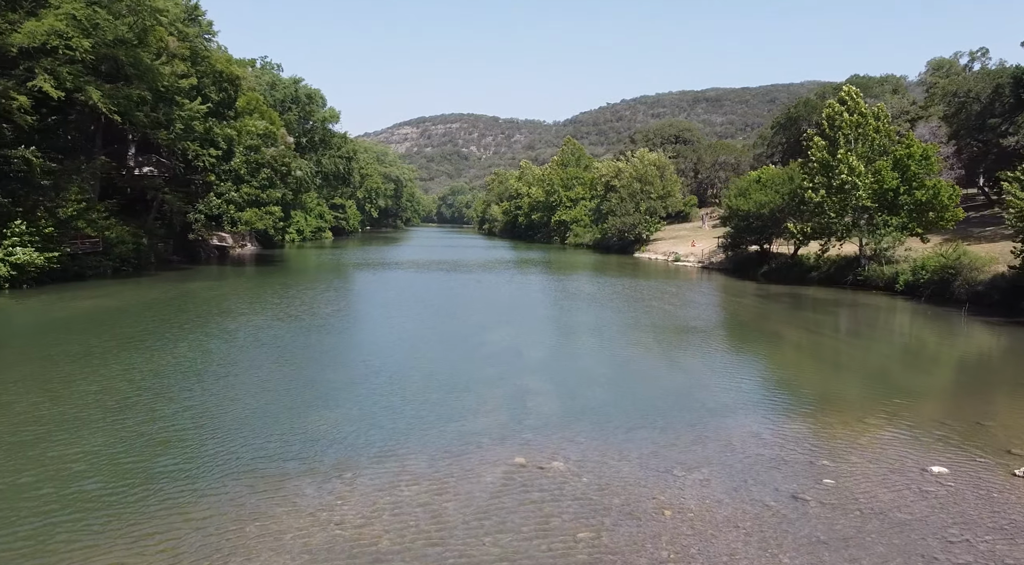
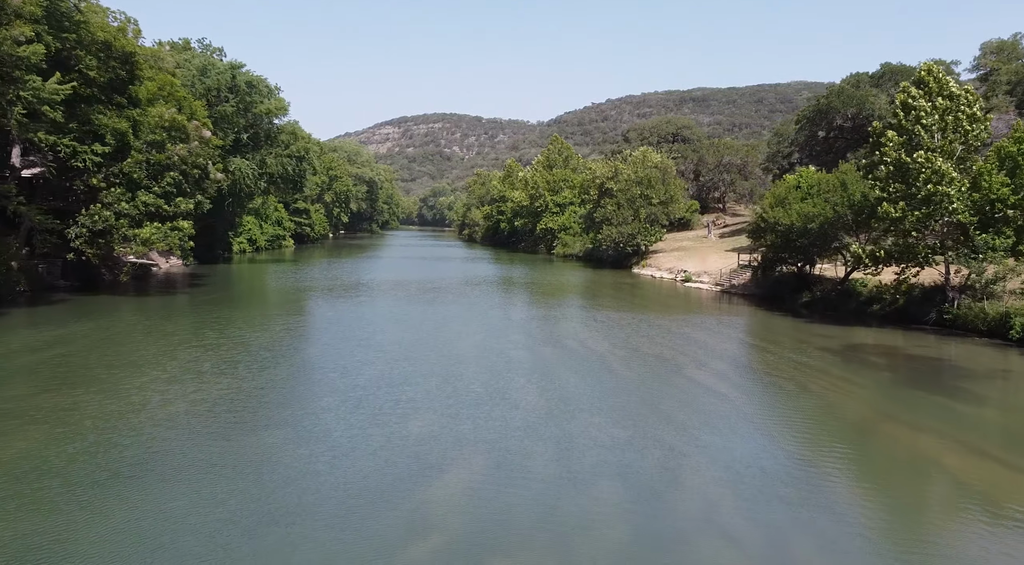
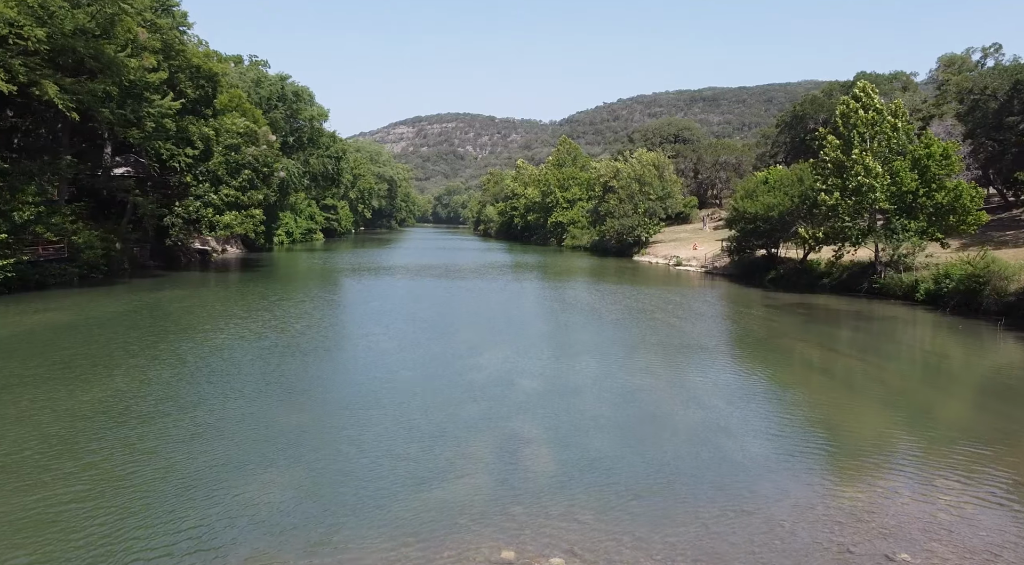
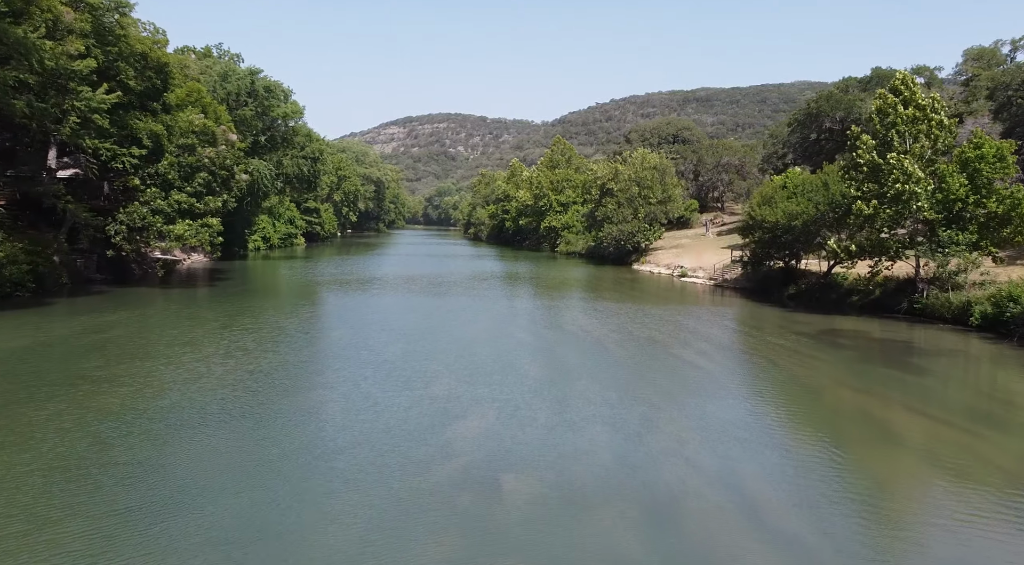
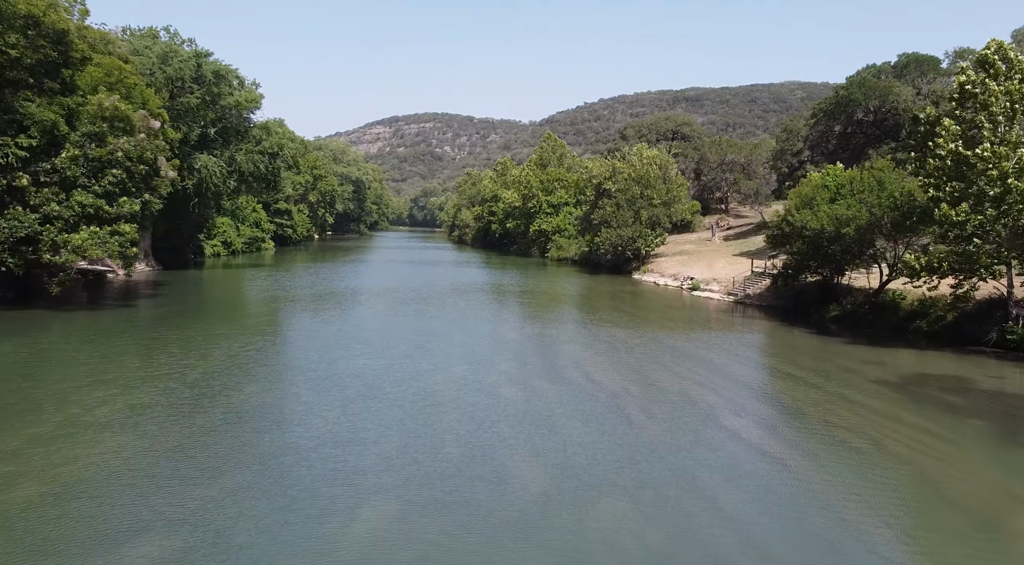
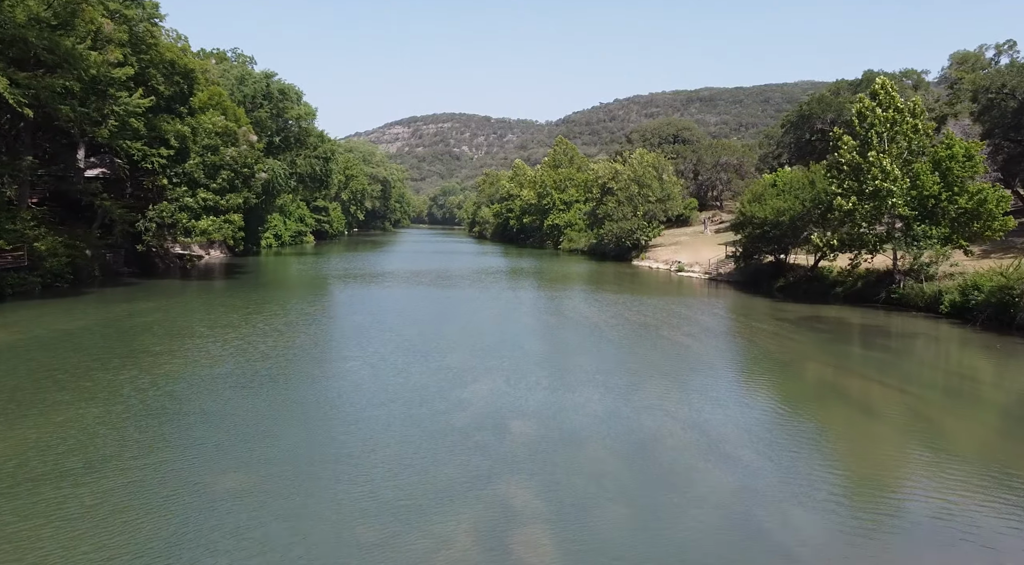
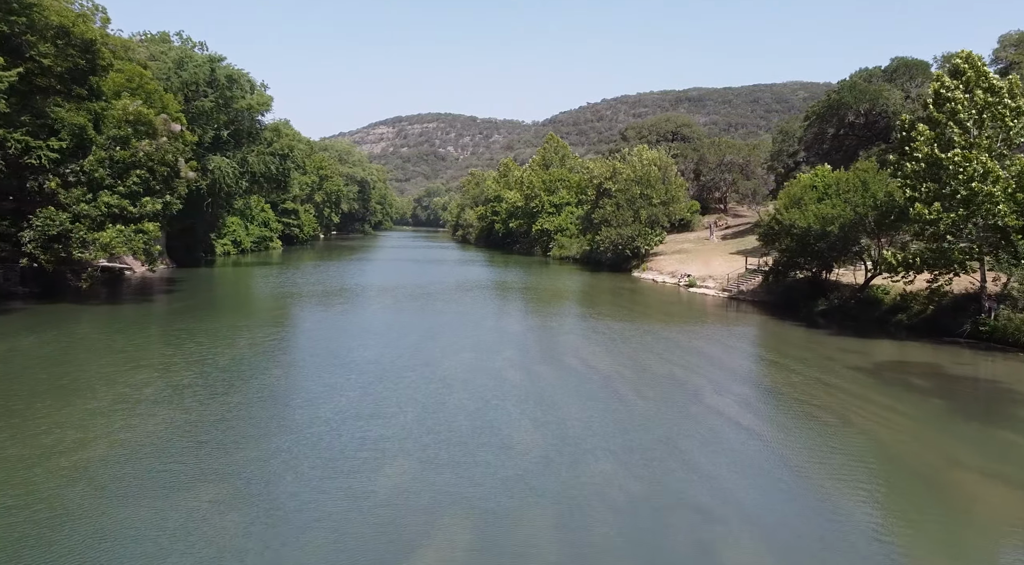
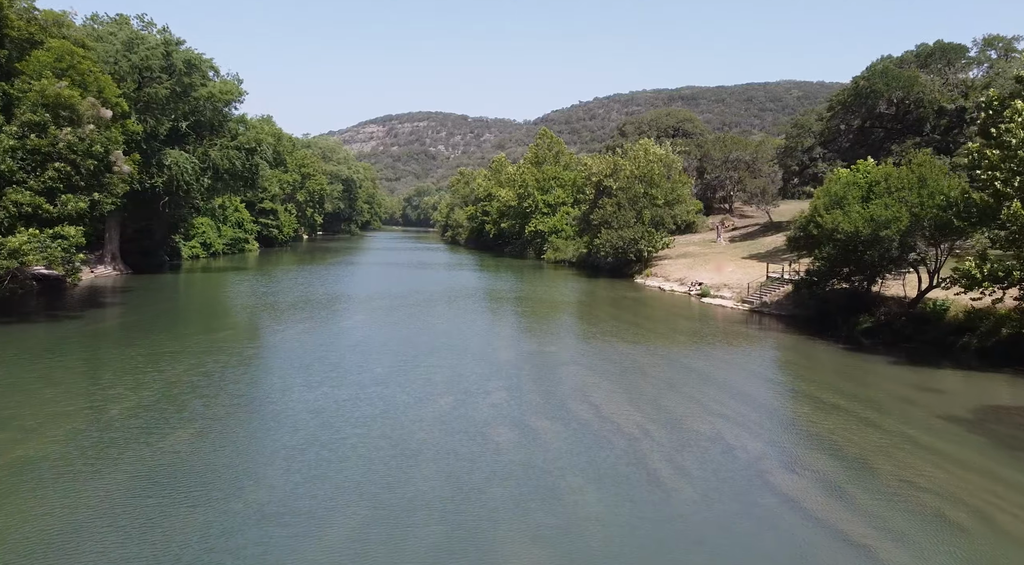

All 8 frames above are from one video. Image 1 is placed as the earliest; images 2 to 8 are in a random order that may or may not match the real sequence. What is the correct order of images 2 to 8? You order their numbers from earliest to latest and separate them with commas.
3, 6, 4, 2, 7, 5, 8
